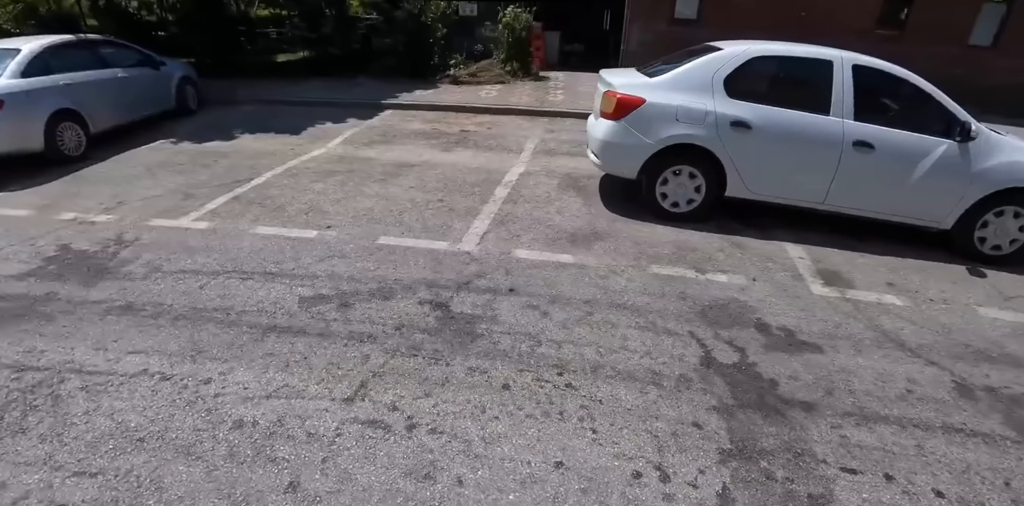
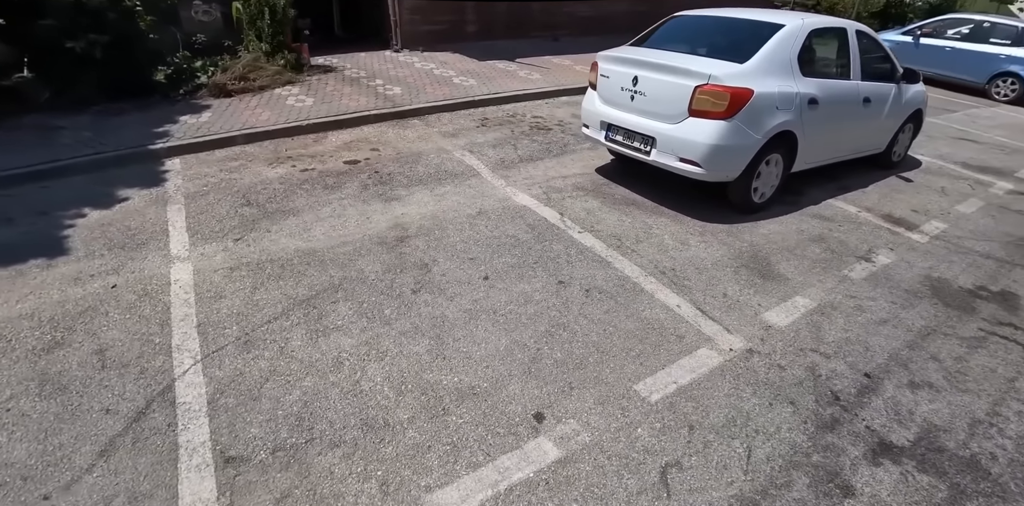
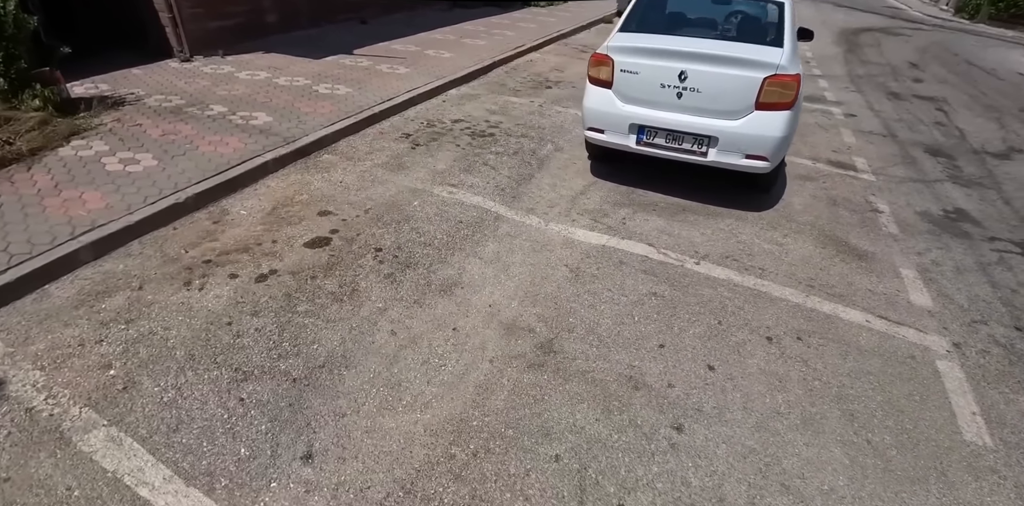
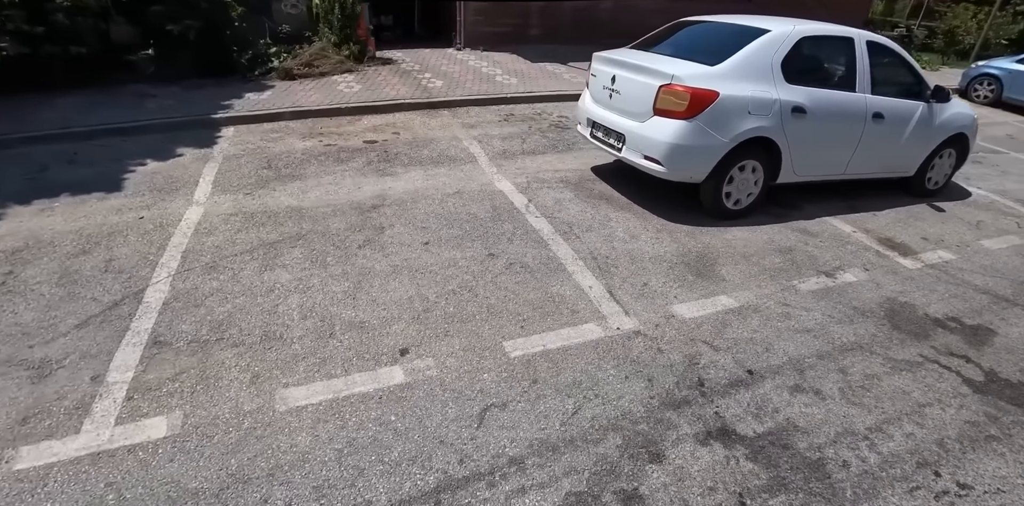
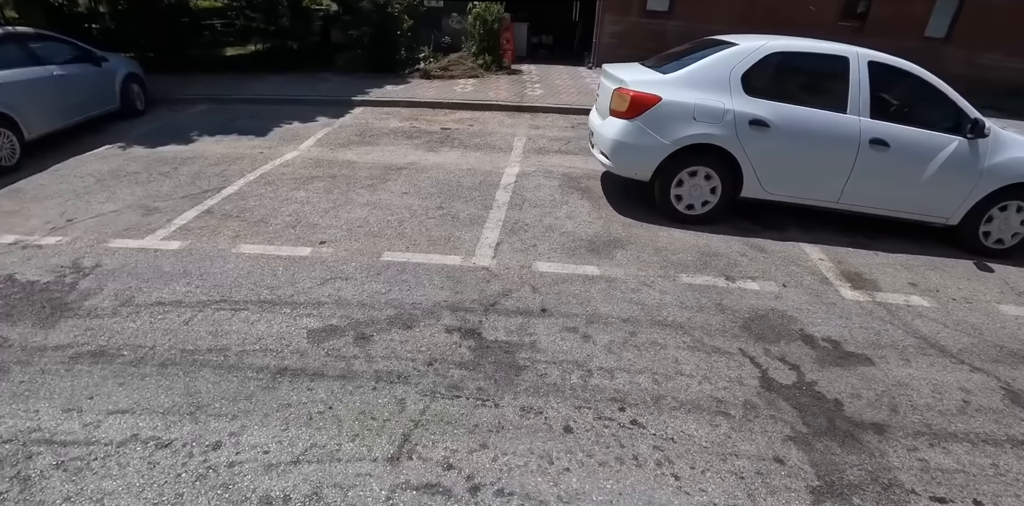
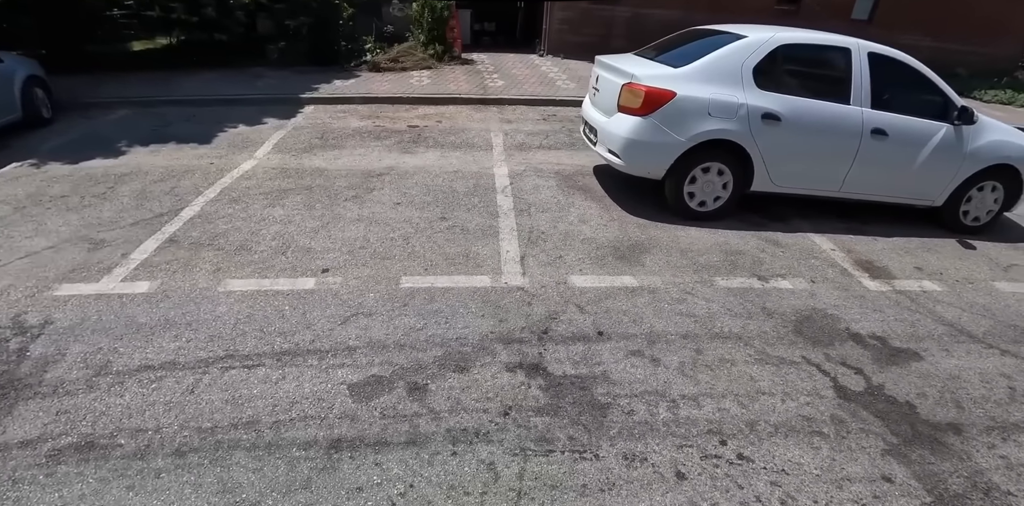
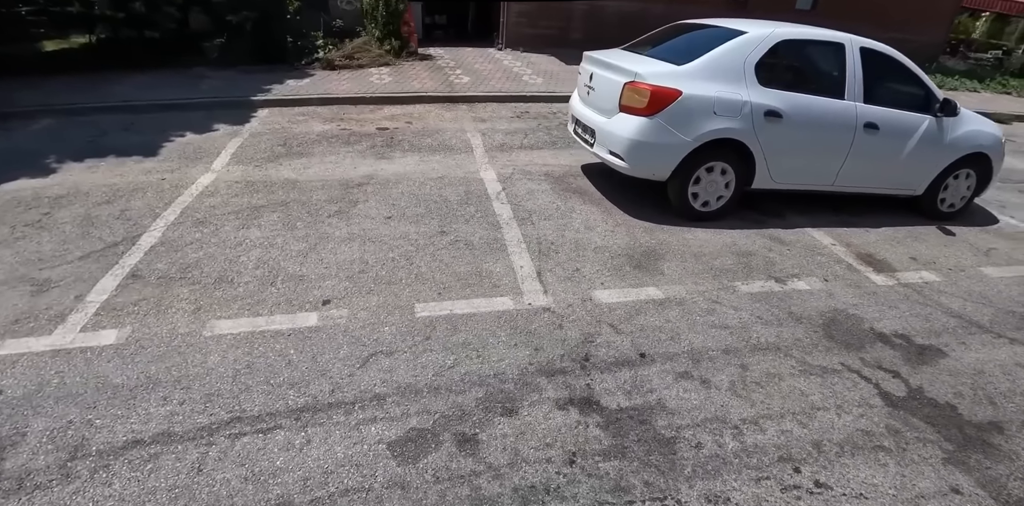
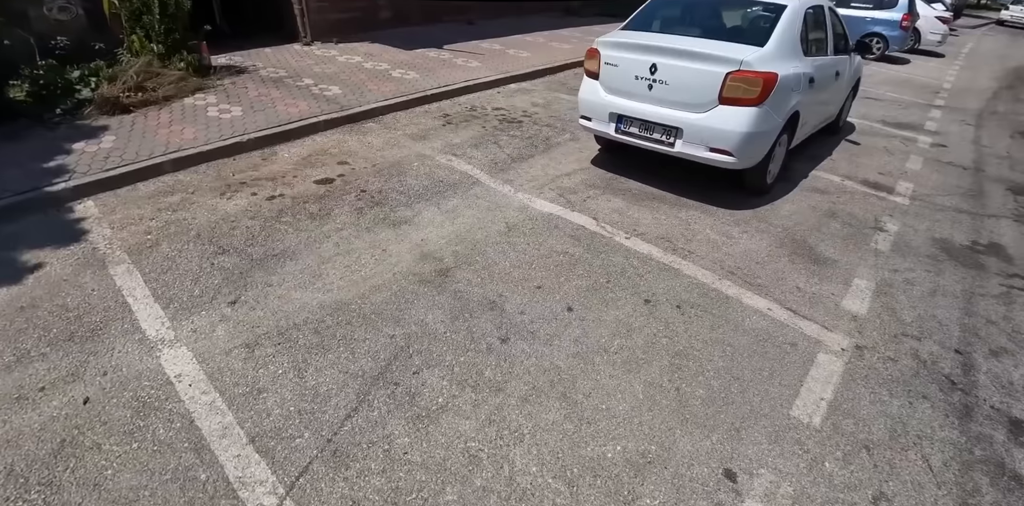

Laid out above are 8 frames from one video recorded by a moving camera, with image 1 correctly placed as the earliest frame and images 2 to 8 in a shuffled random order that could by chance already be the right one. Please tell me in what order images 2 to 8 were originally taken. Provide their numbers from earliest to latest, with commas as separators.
5, 6, 7, 4, 2, 8, 3
